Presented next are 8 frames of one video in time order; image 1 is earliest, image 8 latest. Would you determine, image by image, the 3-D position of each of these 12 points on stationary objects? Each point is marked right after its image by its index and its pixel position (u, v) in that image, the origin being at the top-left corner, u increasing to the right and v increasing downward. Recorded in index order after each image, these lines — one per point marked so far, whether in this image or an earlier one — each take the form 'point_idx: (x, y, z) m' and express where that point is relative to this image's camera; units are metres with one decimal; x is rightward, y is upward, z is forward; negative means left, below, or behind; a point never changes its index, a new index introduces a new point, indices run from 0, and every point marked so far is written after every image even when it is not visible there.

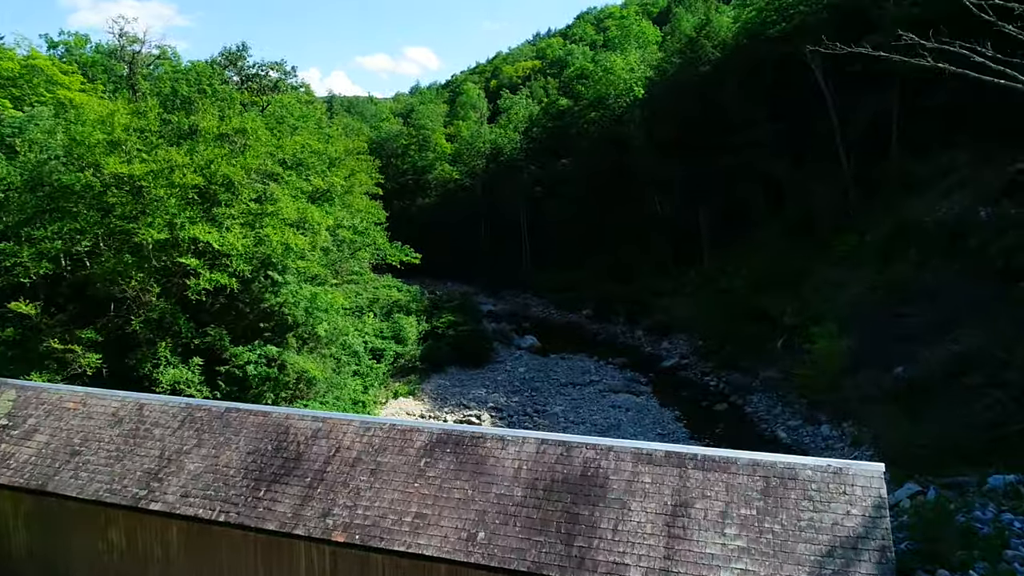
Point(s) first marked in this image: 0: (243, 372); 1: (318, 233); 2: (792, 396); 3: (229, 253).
0: (-5.2, -1.6, +13.8) m
1: (-4.4, +1.2, +16.2) m
2: (+7.2, -2.8, +18.6) m
3: (-5.2, +0.6, +13.2) m
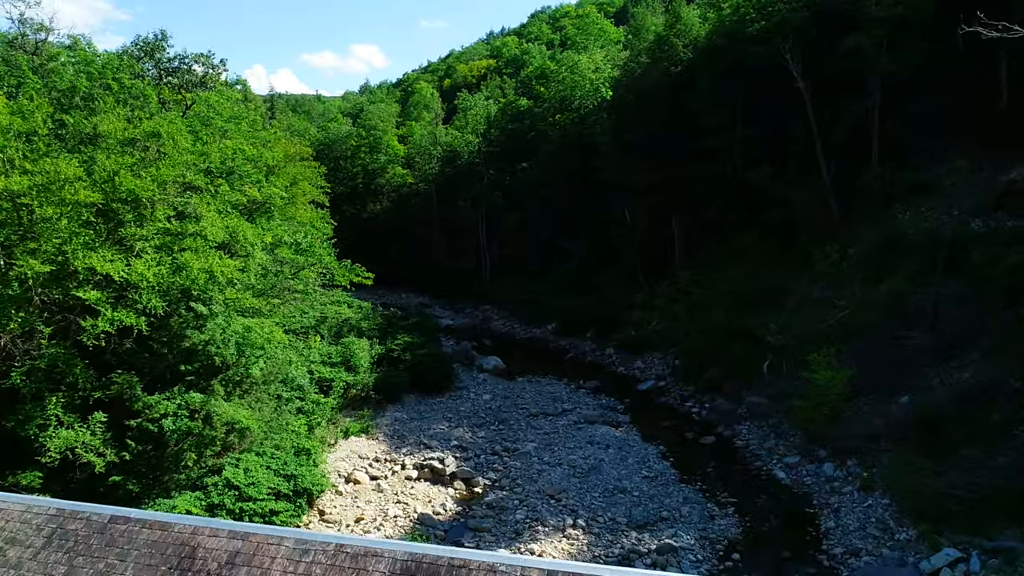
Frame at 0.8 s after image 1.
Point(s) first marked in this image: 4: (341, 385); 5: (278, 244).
0: (-5.6, -2.2, +11.5) m
1: (-5.0, +0.6, +13.8) m
2: (+6.5, -3.3, +17.0) m
3: (-5.6, 0.0, +10.8) m
4: (-4.3, -2.4, +18.2) m
5: (-5.8, +0.9, +17.5) m
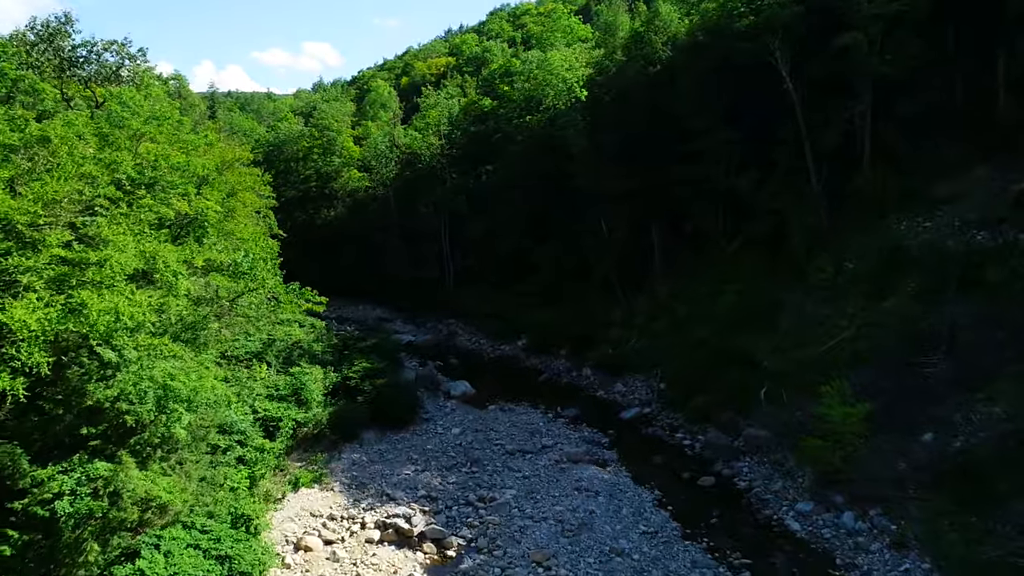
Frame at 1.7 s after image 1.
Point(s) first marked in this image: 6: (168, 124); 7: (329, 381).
0: (-5.8, -2.8, +9.1) m
1: (-5.3, +0.1, +11.4) m
2: (+5.9, -3.8, +15.3) m
3: (-5.8, -0.5, +8.4) m
4: (-4.9, -3.0, +15.8) m
5: (-6.4, +0.3, +15.0) m
6: (-8.5, +4.1, +18.0) m
7: (-4.8, -2.4, +18.8) m
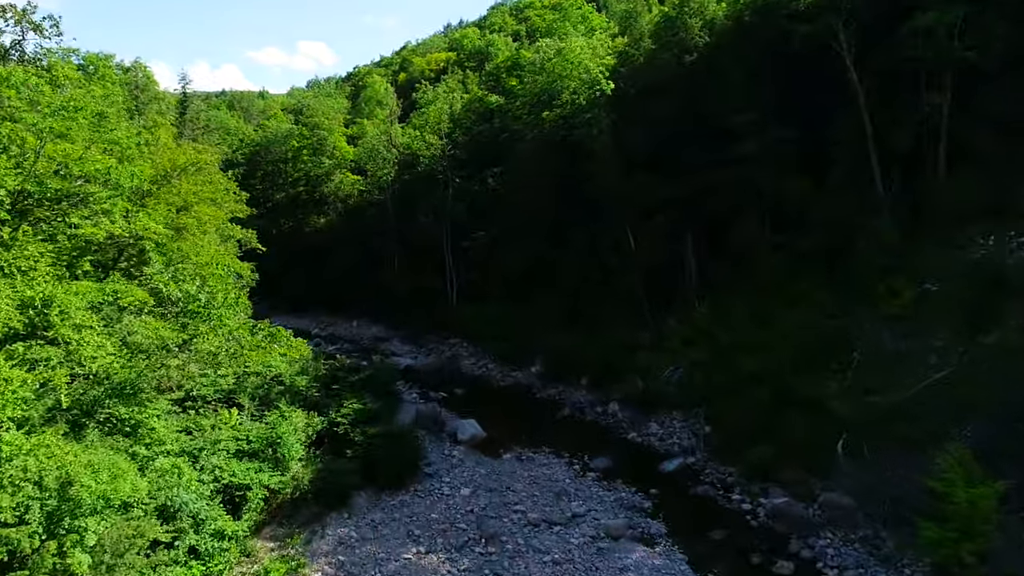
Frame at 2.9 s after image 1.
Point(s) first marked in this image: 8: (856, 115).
0: (-5.3, -3.5, +5.8) m
1: (-4.9, -0.6, +8.2) m
2: (+6.4, -4.4, +12.2) m
3: (-5.3, -1.2, +5.2) m
4: (-4.4, -3.7, +12.6) m
5: (-5.9, -0.3, +11.8) m
6: (-8.0, +3.4, +14.8) m
7: (-4.3, -3.1, +15.6) m
8: (+9.1, +4.6, +19.2) m
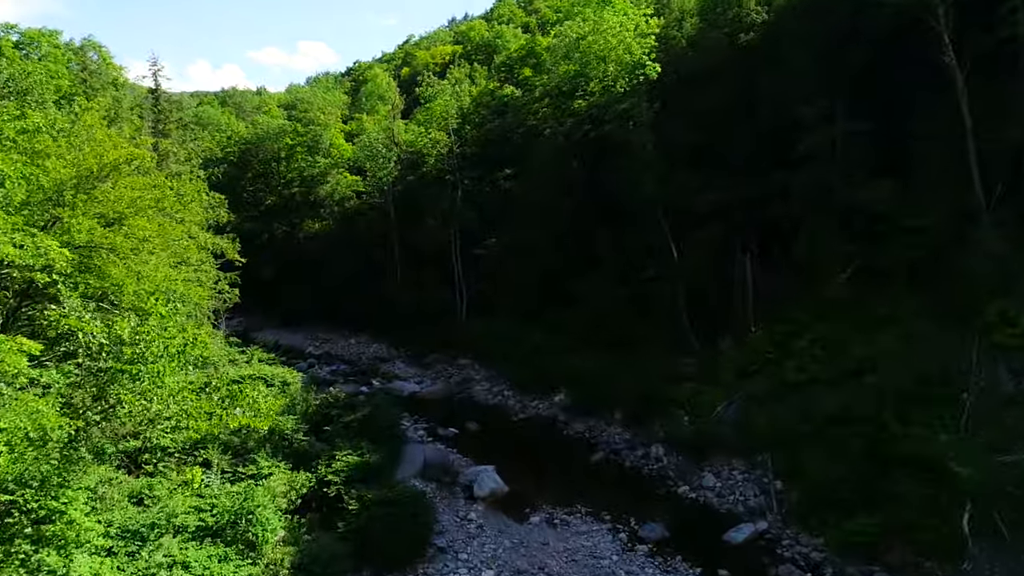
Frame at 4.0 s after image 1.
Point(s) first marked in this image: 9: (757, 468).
0: (-4.8, -4.0, +2.7) m
1: (-4.3, -1.1, +5.1) m
2: (+7.0, -4.9, +9.0) m
3: (-4.7, -1.7, +2.1) m
4: (-3.9, -4.2, +9.5) m
5: (-5.3, -0.8, +8.7) m
6: (-7.5, +2.9, +11.7) m
7: (-3.7, -3.6, +12.4) m
8: (+9.7, +4.1, +16.0) m
9: (+5.2, -3.8, +15.3) m
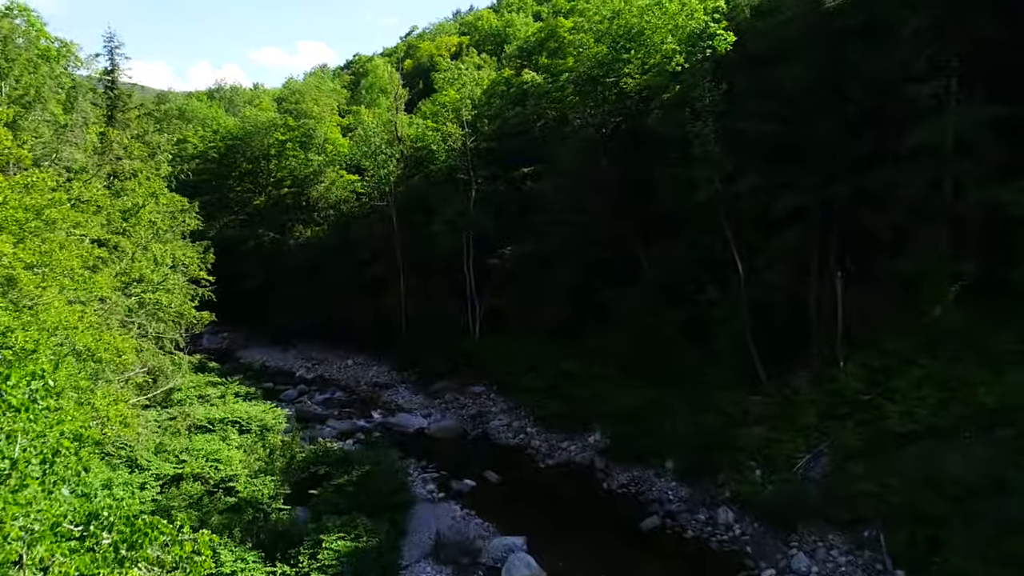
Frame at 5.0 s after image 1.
0: (-4.1, -4.4, -0.7) m
1: (-3.7, -1.6, +1.7) m
2: (+7.6, -5.4, +5.6) m
3: (-4.1, -2.2, -1.3) m
4: (-3.2, -4.6, +6.1) m
5: (-4.7, -1.3, +5.3) m
6: (-6.8, +2.5, +8.3) m
7: (-3.1, -4.0, +9.1) m
8: (+10.3, +3.6, +12.6) m
9: (+5.9, -4.3, +11.9) m
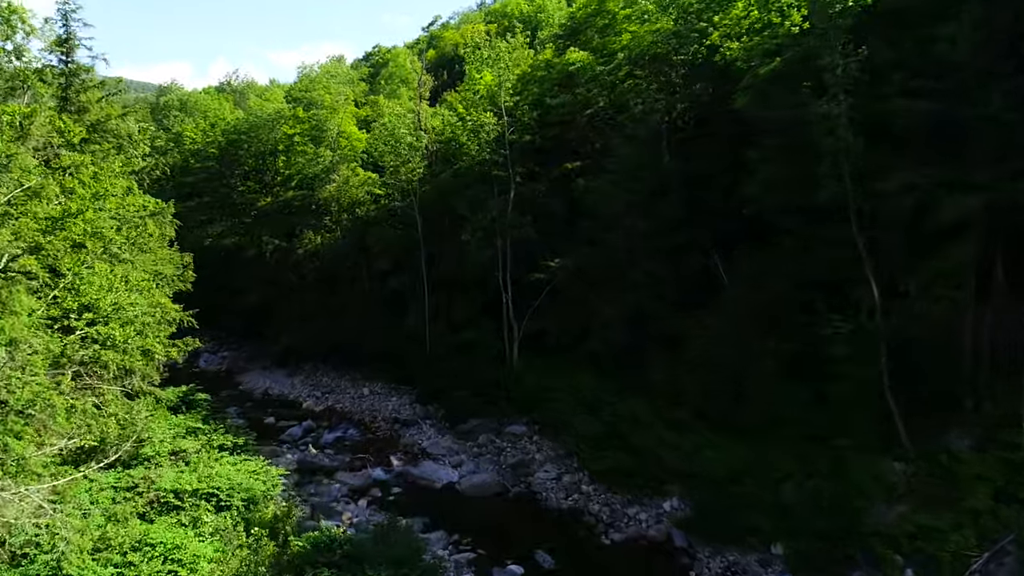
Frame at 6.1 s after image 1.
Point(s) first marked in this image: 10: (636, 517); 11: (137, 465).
0: (-3.6, -4.9, -4.2) m
1: (-3.0, -2.1, -1.8) m
2: (+8.3, -5.9, +1.8) m
3: (-3.6, -2.6, -4.8) m
4: (-2.5, -5.1, +2.6) m
5: (-4.0, -1.8, +1.8) m
6: (-6.0, +2.0, +4.8) m
7: (-2.3, -4.5, +5.5) m
8: (+11.3, +3.0, +8.7) m
9: (+6.8, -4.8, +8.1) m
10: (+2.3, -4.4, +14.0) m
11: (-6.3, -3.0, +12.2) m
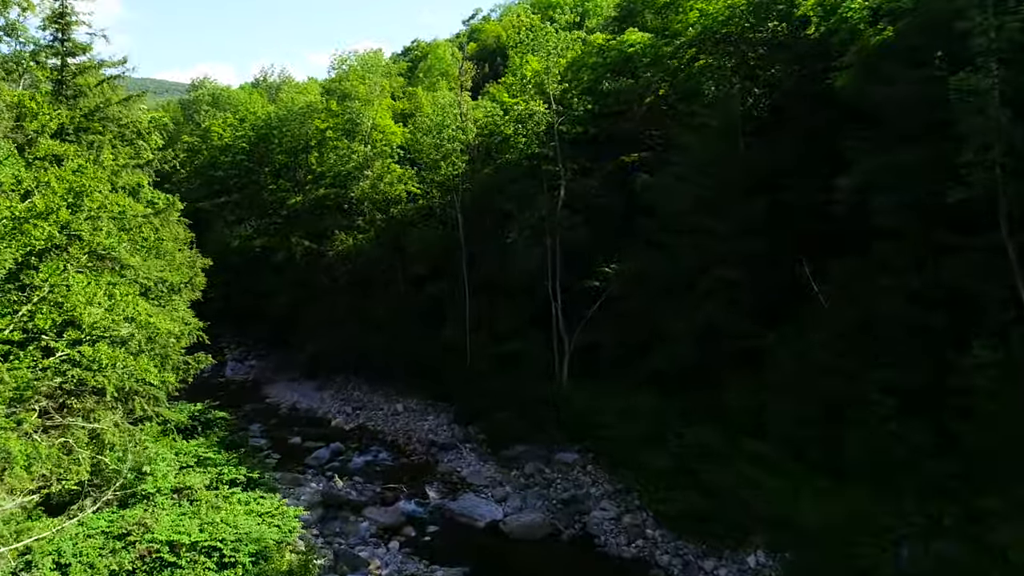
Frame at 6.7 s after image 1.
0: (-3.6, -5.1, -6.0) m
1: (-2.9, -2.2, -3.7) m
2: (+8.6, -6.2, -0.7) m
3: (-3.6, -2.8, -6.7) m
4: (-2.2, -5.3, +0.6) m
5: (-3.7, -2.0, 0.0) m
6: (-5.5, +1.8, +3.1) m
7: (-1.8, -4.7, +3.6) m
8: (+11.9, +2.7, +6.1) m
9: (+7.4, -5.1, +5.7) m
10: (+3.2, -4.6, +11.9) m
11: (-5.5, -3.1, +10.5) m
